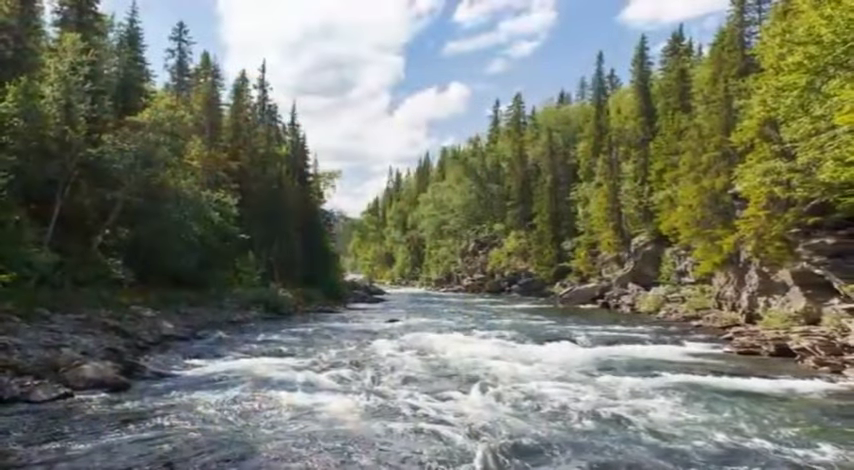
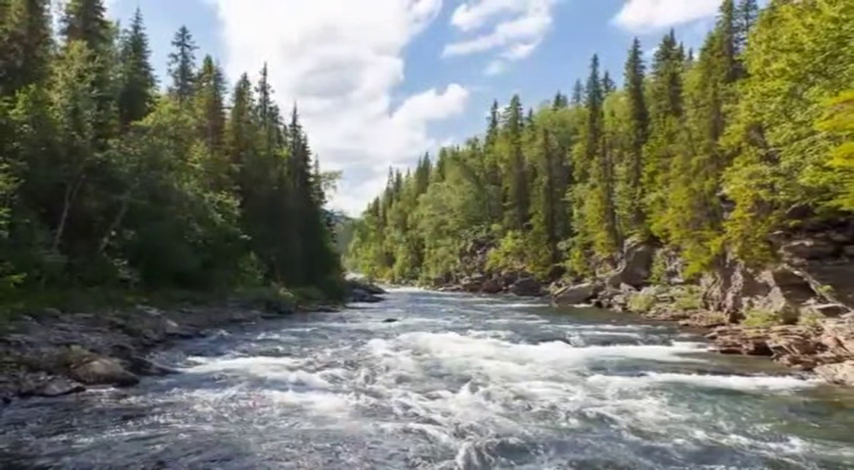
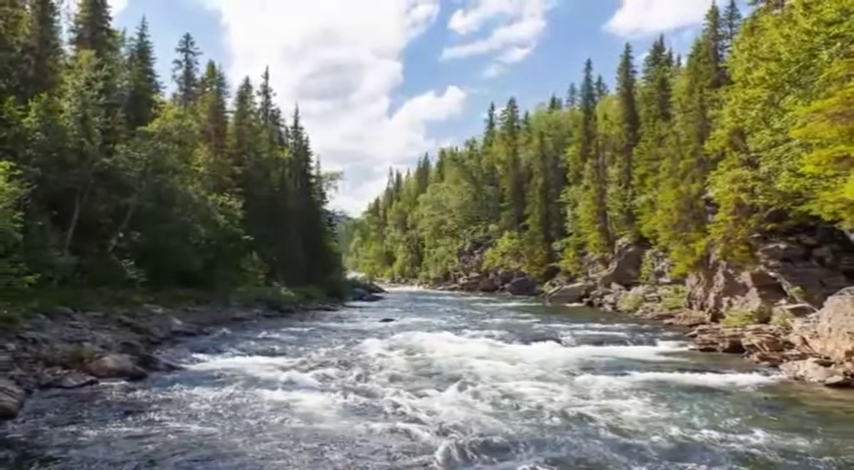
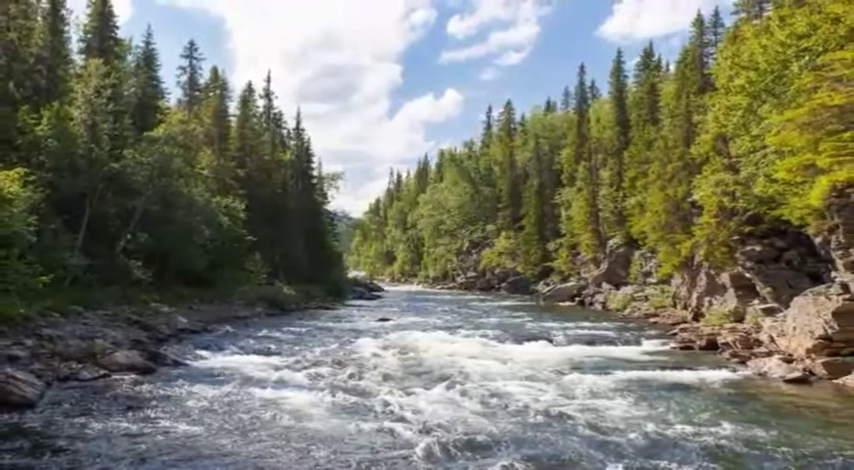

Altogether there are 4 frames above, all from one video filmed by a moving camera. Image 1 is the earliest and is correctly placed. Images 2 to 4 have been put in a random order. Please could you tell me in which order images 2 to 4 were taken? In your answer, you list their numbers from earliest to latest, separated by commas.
2, 3, 4
